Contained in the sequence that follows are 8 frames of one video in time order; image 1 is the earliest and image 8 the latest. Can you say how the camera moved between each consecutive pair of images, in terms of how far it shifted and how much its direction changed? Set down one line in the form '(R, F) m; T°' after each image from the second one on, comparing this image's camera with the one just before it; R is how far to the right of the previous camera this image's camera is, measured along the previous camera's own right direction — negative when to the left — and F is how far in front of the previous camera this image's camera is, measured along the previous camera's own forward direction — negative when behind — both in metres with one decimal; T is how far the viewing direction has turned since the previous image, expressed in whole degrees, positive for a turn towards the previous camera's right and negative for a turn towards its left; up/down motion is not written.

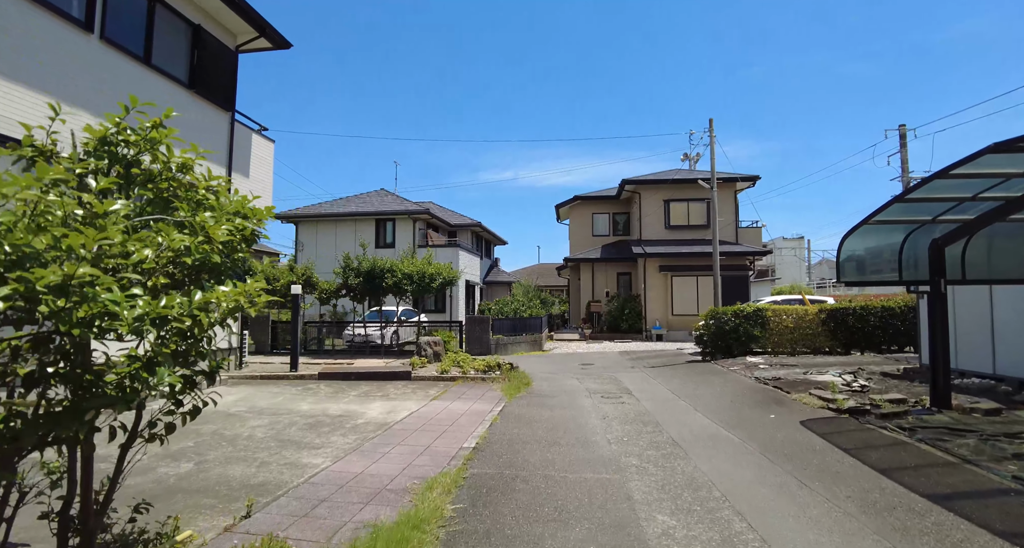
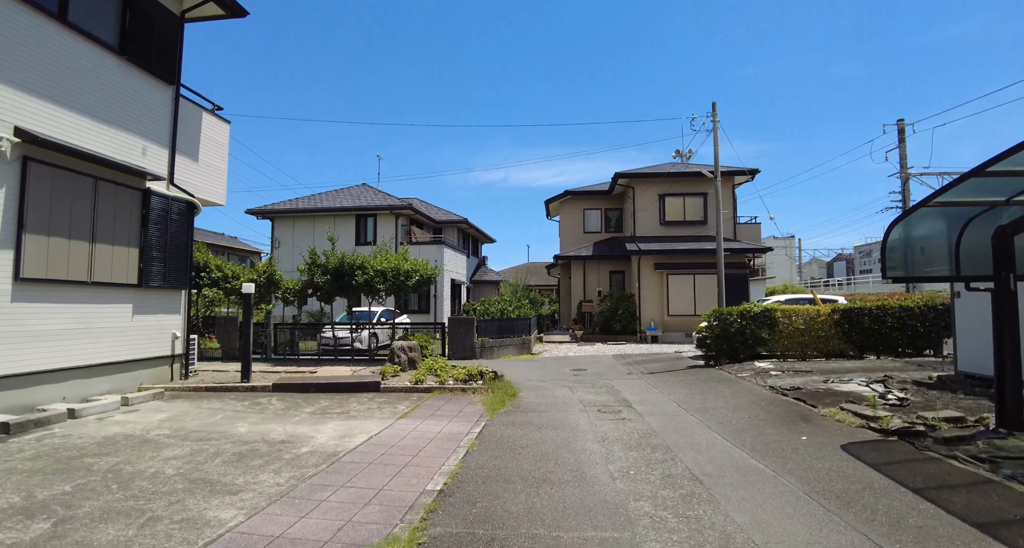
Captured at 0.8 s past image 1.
(+0.1, +1.3) m; +1°
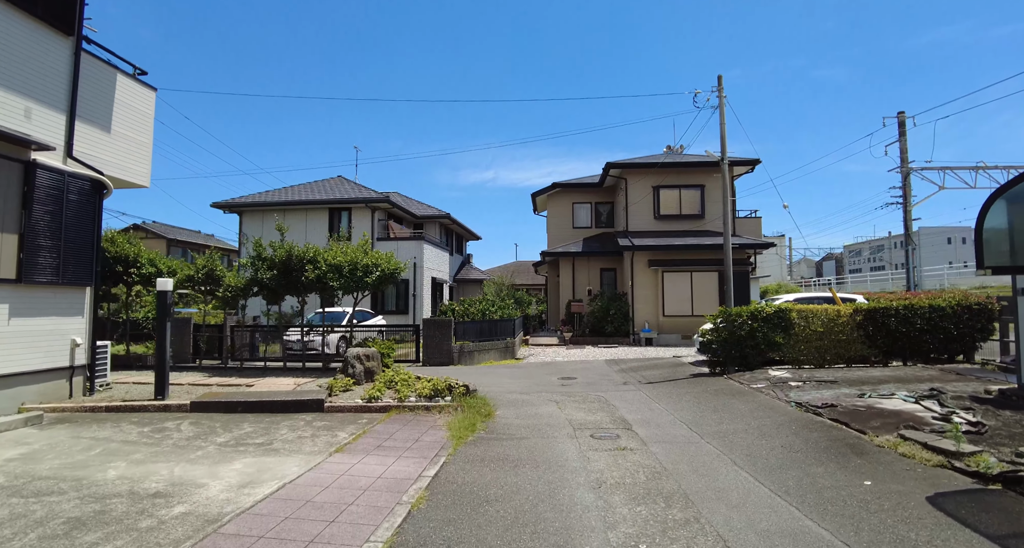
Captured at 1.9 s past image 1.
(+0.2, +1.6) m; +1°
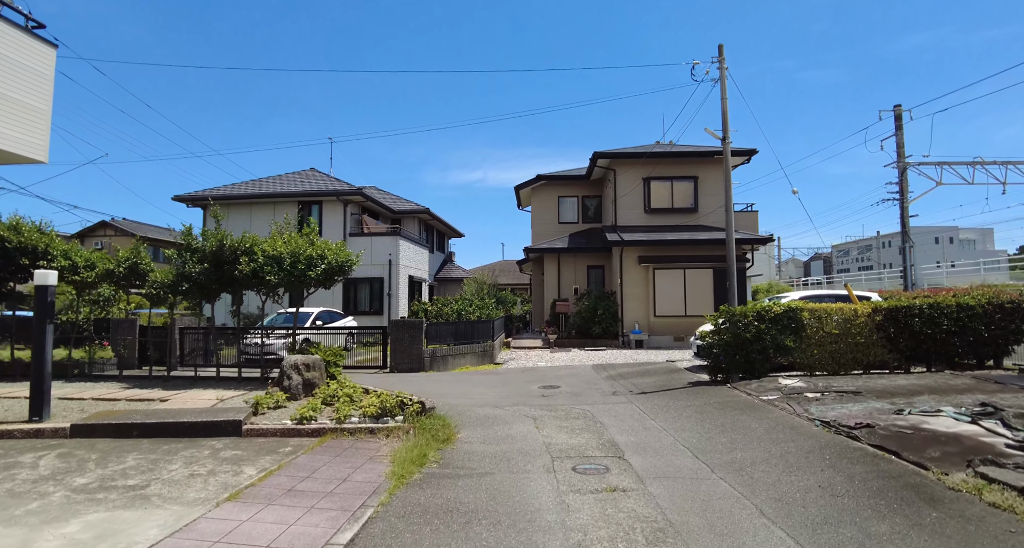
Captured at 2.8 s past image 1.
(+0.3, +1.4) m; +1°
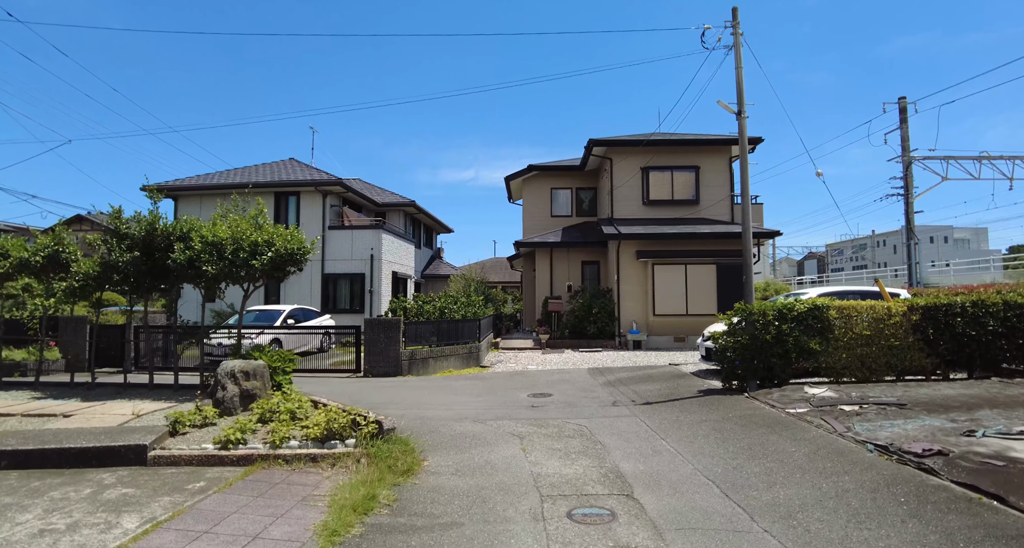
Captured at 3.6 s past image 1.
(+0.1, +1.3) m; +1°
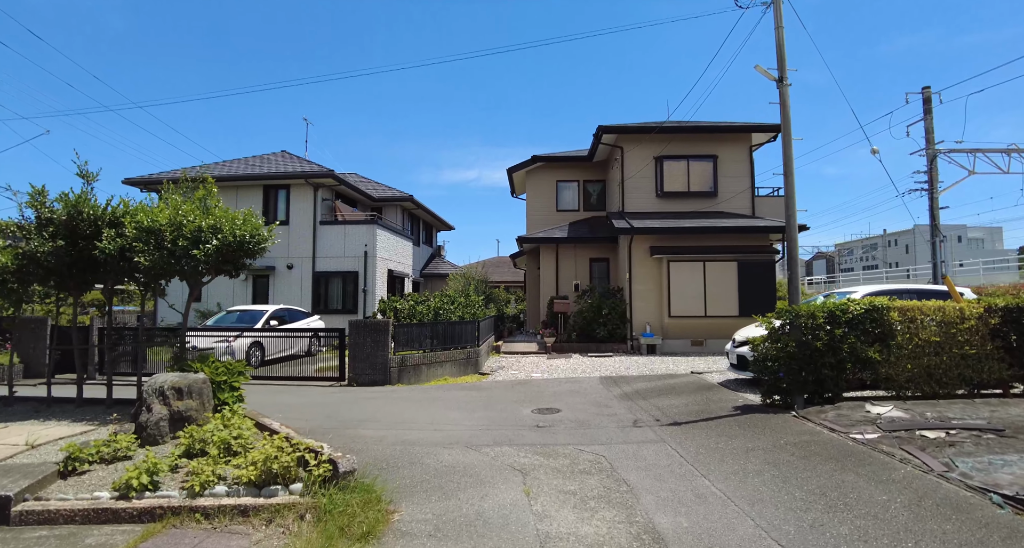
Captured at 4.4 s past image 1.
(0.0, +1.3) m; 0°
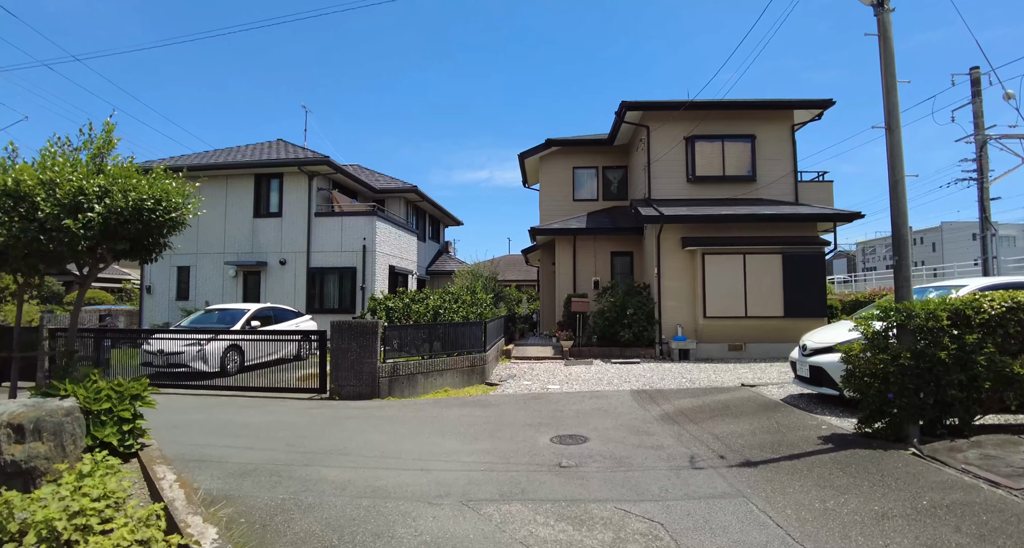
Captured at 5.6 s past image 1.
(0.0, +1.8) m; -1°
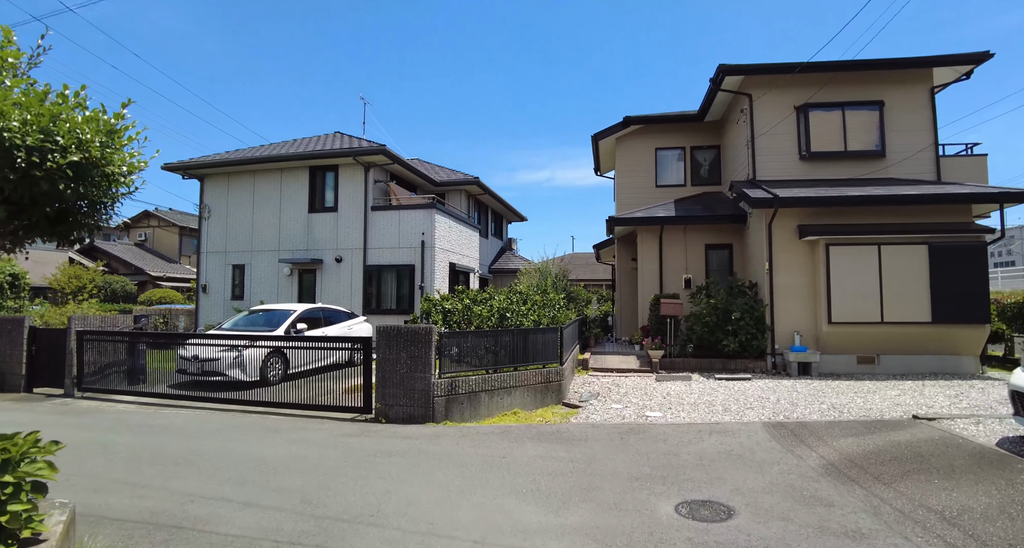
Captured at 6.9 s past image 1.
(-0.3, +1.9) m; -6°
